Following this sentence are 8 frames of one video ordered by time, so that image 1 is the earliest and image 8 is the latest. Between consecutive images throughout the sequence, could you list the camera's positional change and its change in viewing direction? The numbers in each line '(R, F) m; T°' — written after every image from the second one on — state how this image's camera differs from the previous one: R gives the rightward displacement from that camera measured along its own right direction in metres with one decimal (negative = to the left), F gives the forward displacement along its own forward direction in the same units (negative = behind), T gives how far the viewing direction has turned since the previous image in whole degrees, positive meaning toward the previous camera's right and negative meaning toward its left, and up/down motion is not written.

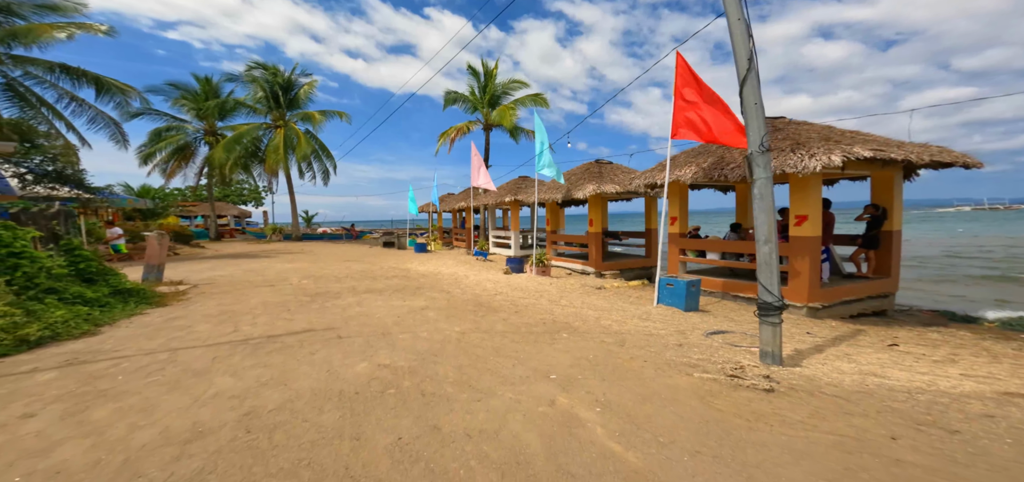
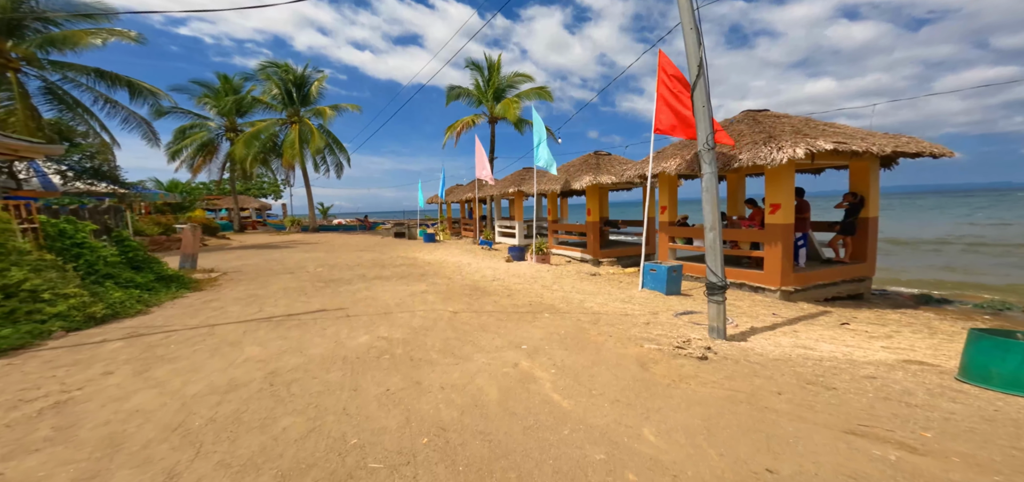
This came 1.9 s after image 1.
(+0.5, -0.8) m; -2°
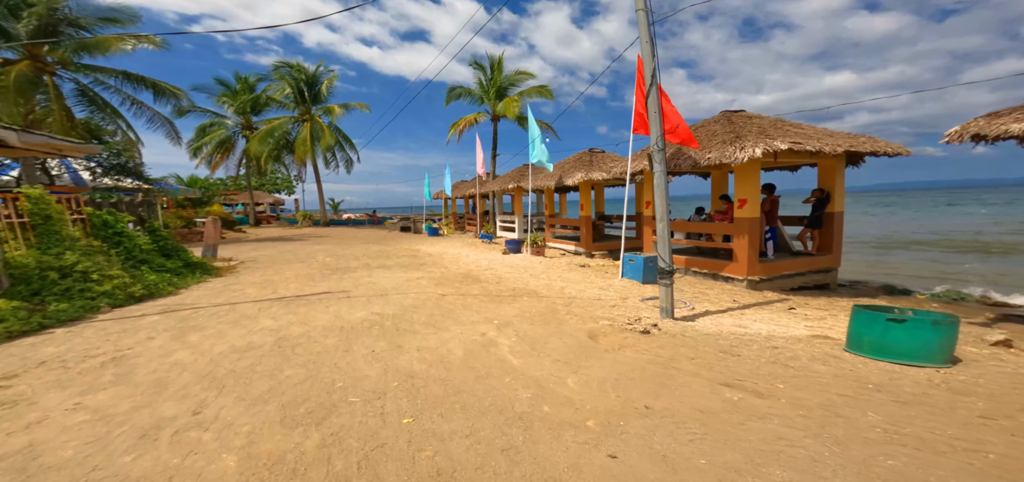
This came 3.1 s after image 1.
(+0.6, -0.9) m; -2°
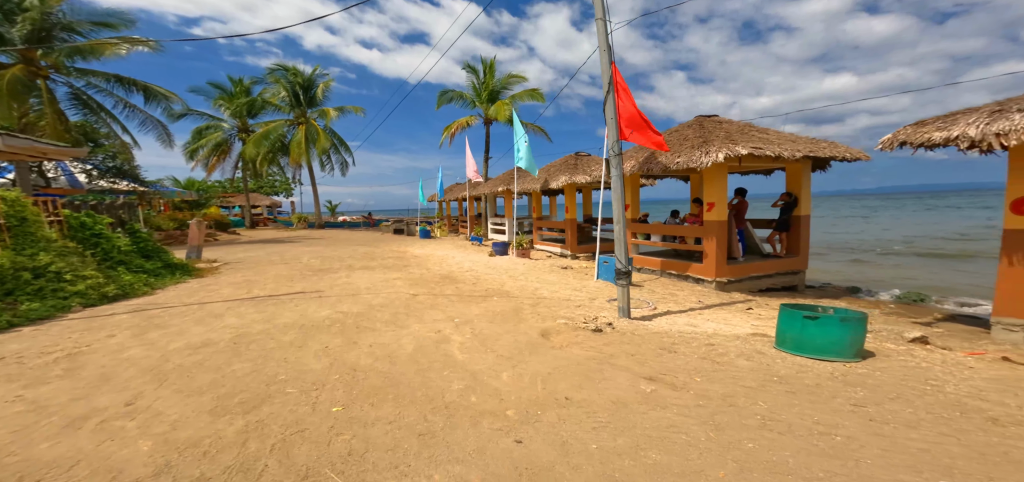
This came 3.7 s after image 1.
(+0.6, -0.3) m; 0°
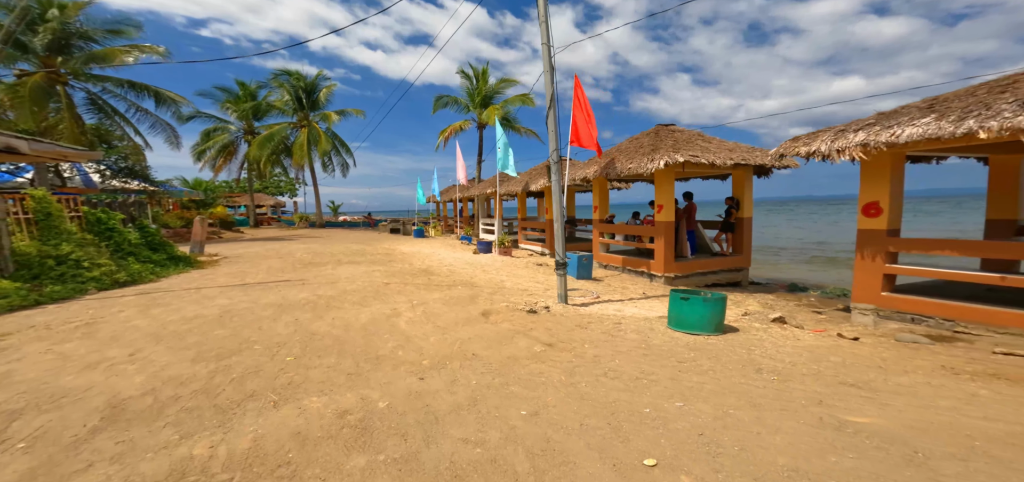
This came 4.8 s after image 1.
(+1.0, -1.0) m; -1°
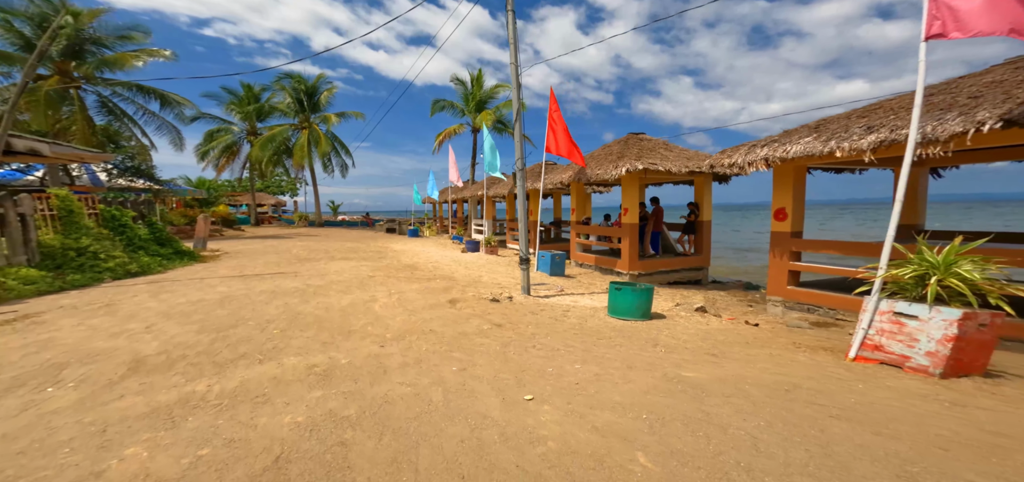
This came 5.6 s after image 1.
(+0.7, -0.9) m; 0°
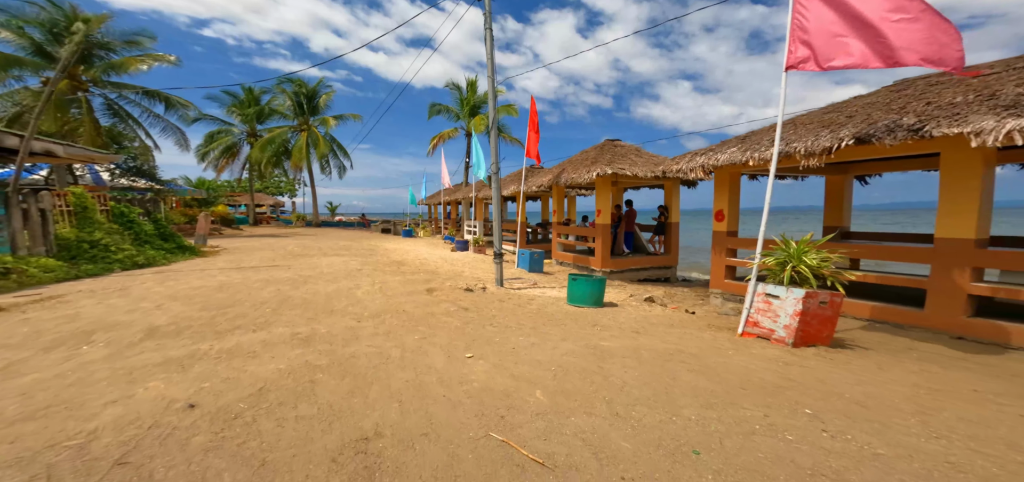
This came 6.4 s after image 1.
(+0.5, -0.8) m; 0°
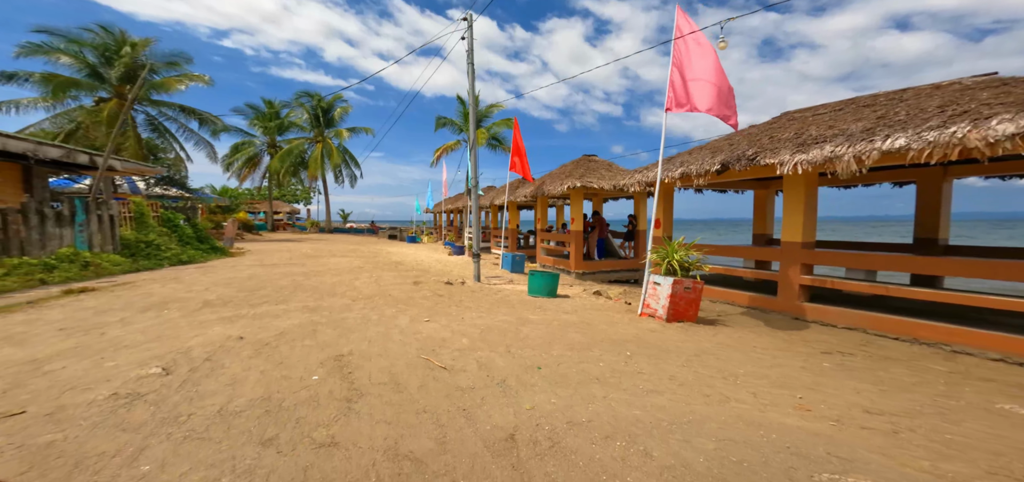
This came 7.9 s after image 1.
(+0.9, -1.6) m; -2°
